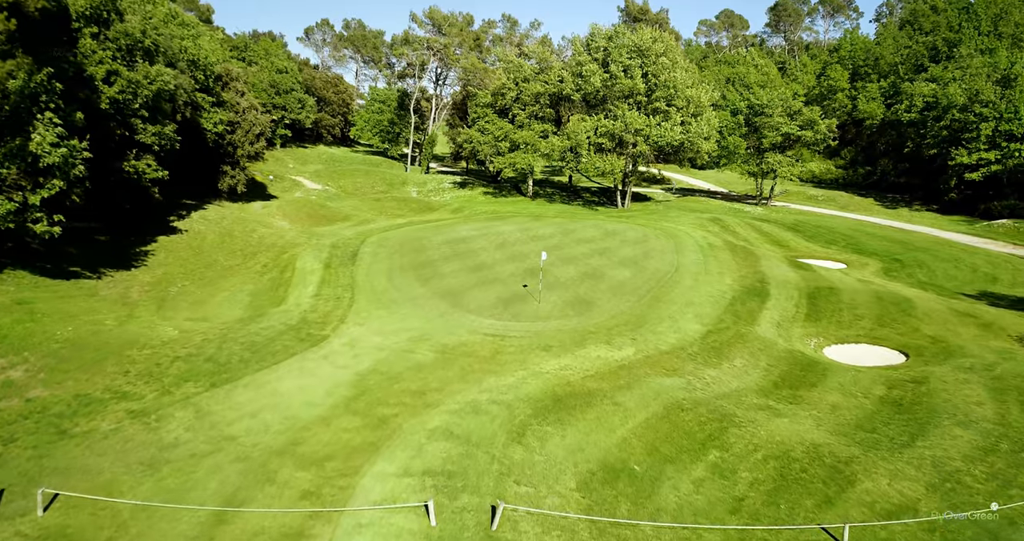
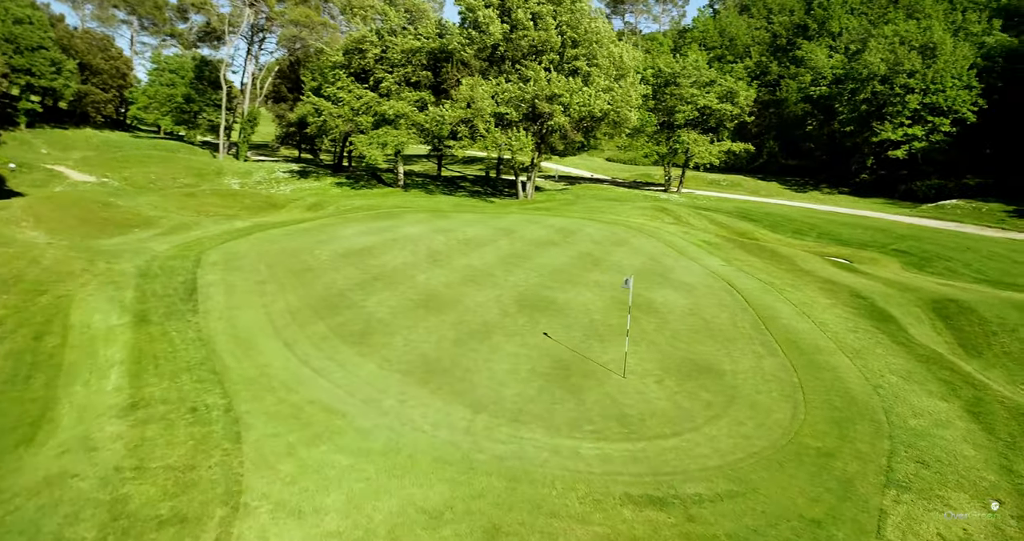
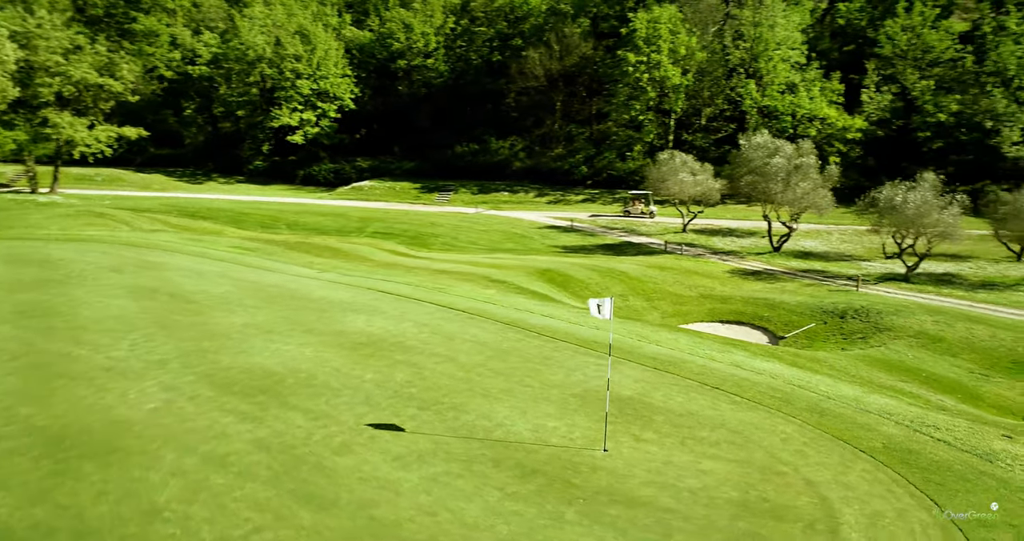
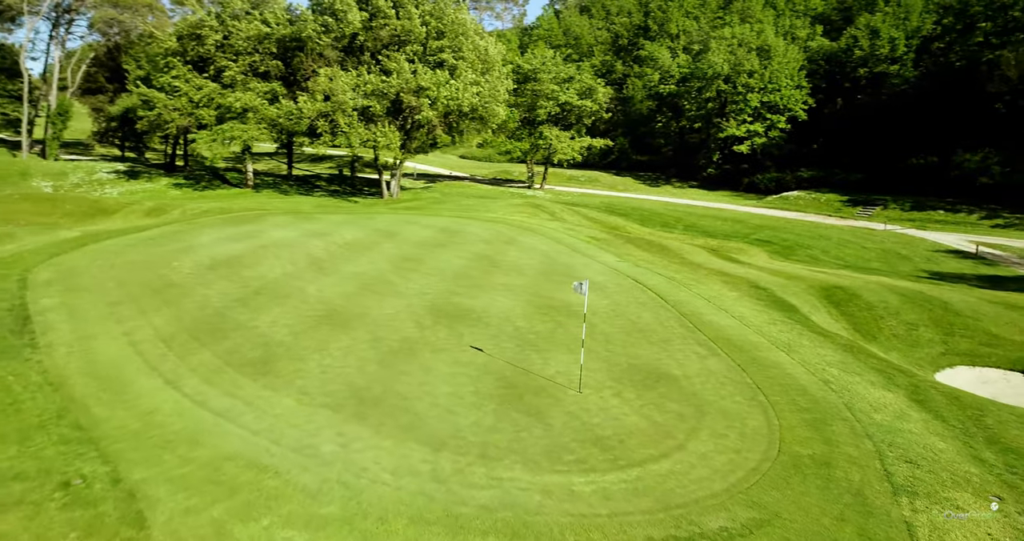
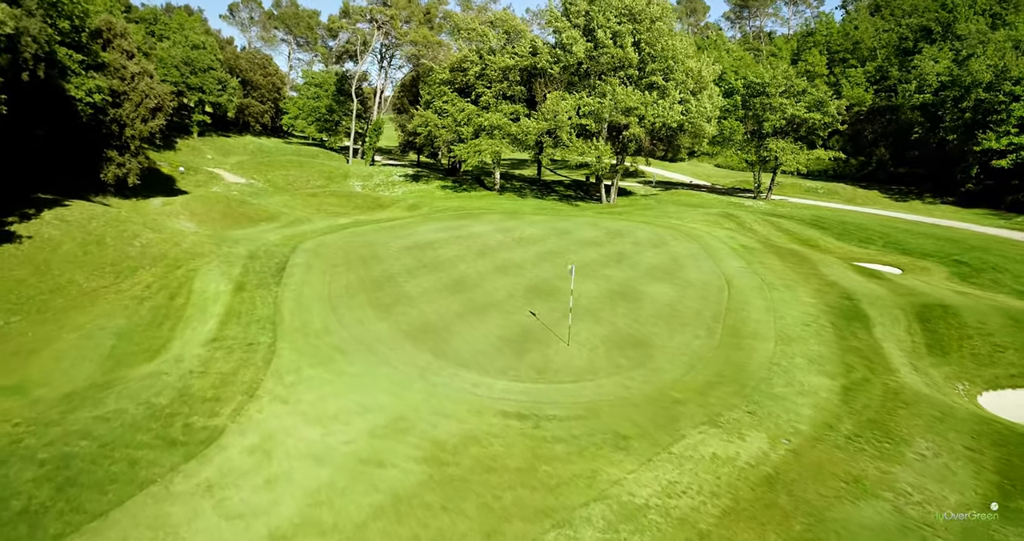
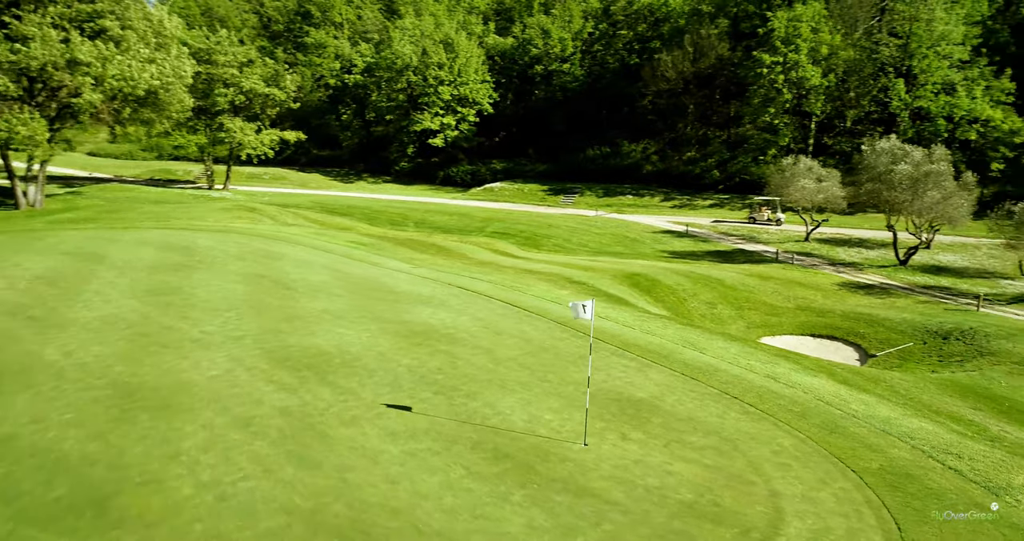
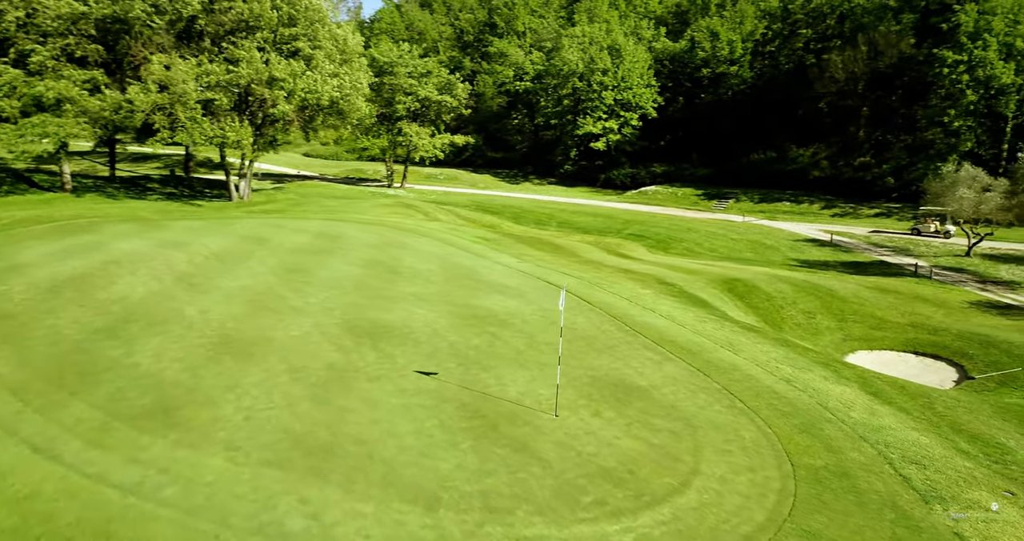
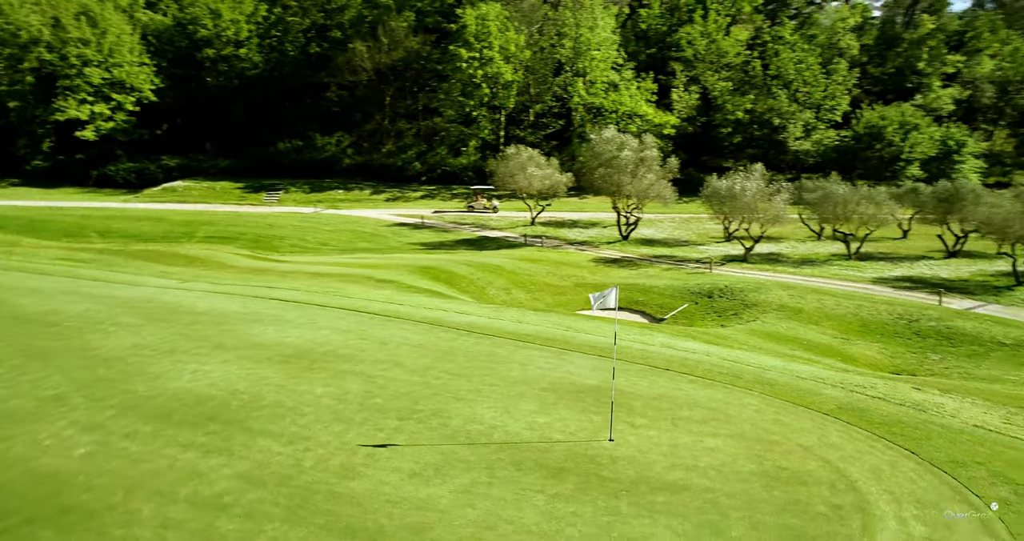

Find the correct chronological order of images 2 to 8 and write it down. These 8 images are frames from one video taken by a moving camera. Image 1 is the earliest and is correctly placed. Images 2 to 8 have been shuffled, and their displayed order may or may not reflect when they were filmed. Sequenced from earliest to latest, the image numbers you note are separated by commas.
5, 2, 4, 7, 6, 3, 8
